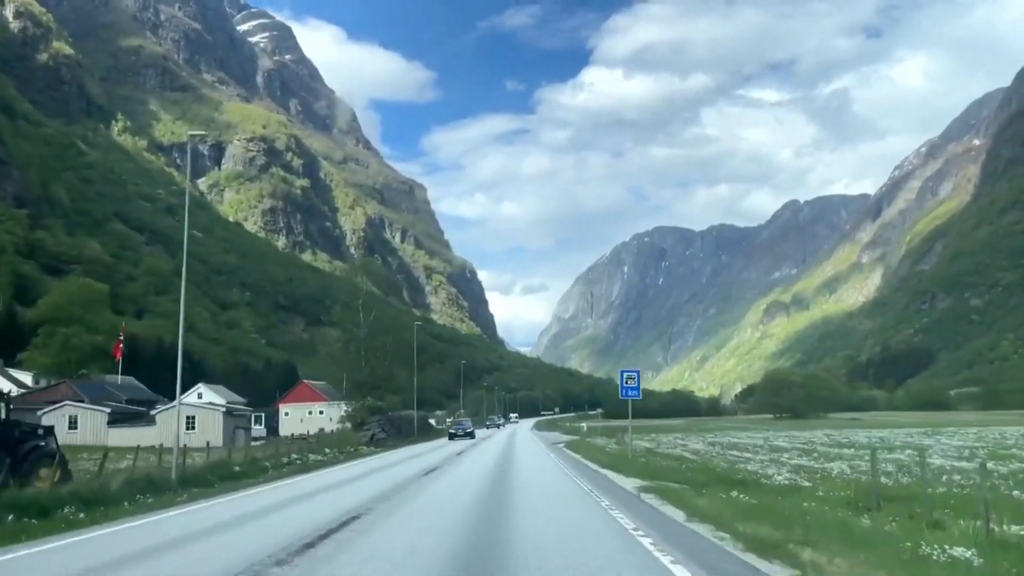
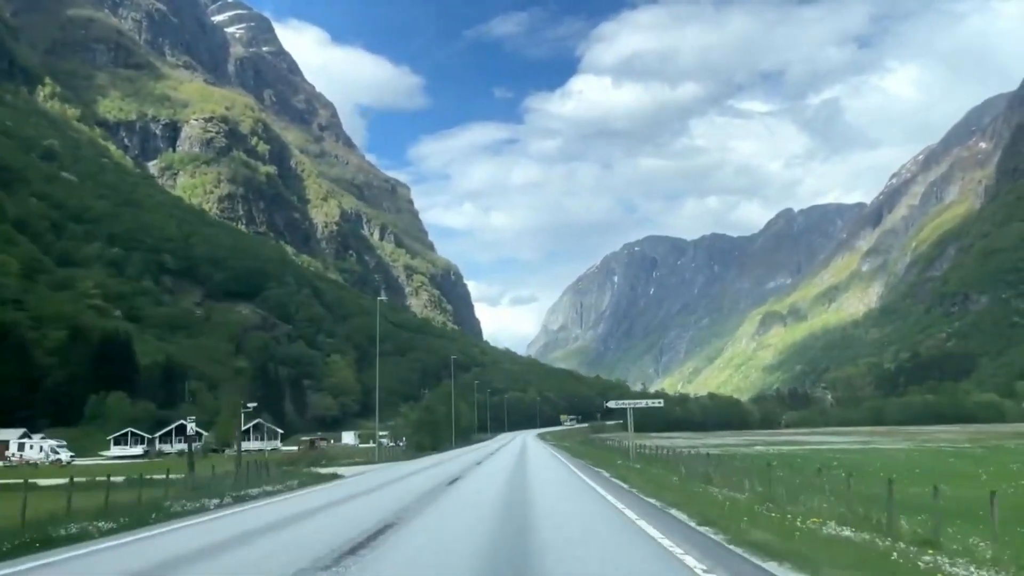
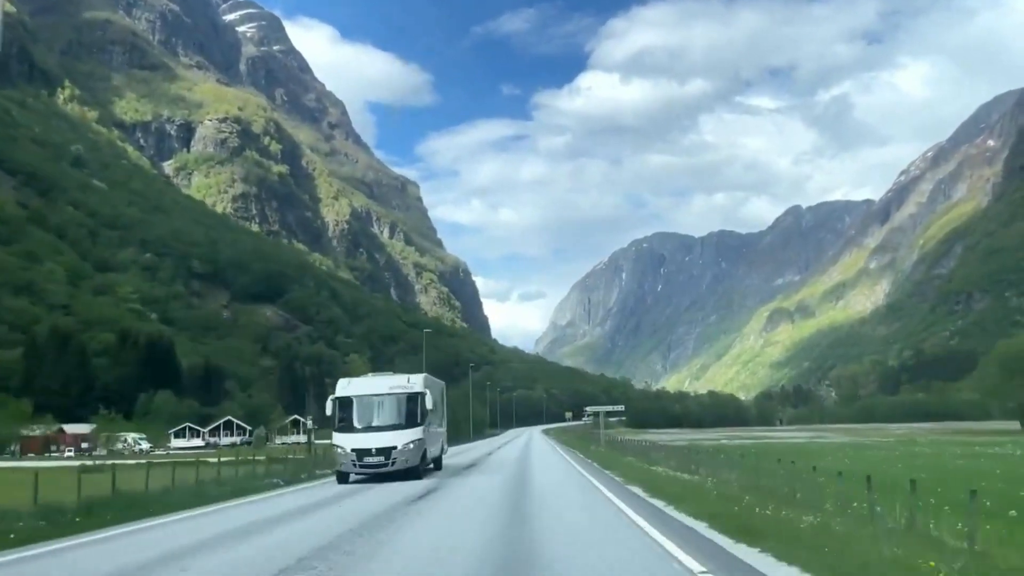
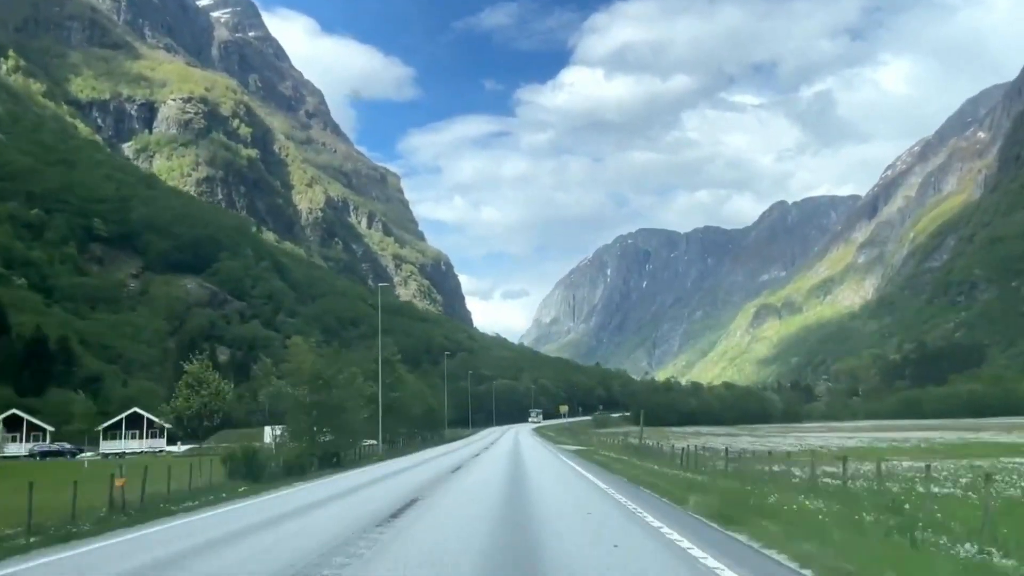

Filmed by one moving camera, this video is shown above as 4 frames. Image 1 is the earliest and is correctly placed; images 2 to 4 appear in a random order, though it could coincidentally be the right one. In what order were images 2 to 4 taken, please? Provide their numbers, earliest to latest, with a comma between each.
3, 2, 4
